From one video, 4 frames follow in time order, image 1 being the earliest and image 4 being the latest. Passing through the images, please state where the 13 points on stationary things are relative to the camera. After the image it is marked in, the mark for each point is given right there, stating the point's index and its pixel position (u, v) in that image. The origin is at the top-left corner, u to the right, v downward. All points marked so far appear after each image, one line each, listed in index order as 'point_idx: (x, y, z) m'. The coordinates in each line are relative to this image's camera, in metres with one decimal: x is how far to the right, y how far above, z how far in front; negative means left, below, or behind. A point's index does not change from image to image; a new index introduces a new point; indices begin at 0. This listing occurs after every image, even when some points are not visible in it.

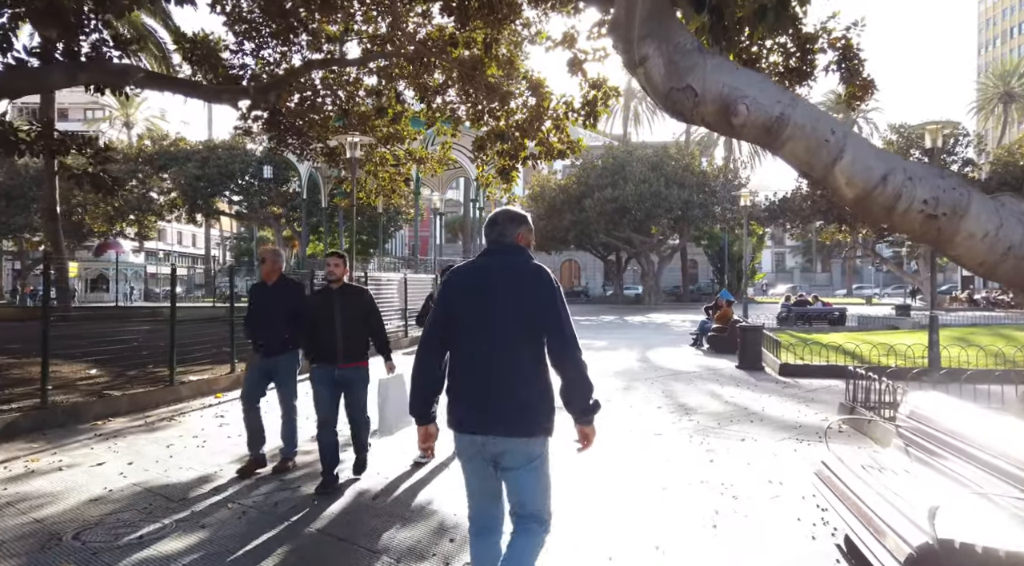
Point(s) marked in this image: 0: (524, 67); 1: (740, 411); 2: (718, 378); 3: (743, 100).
0: (+0.3, +4.1, +14.7) m
1: (+2.6, -1.5, +8.8) m
2: (+3.3, -1.5, +12.4) m
3: (+1.5, +1.2, +5.1) m
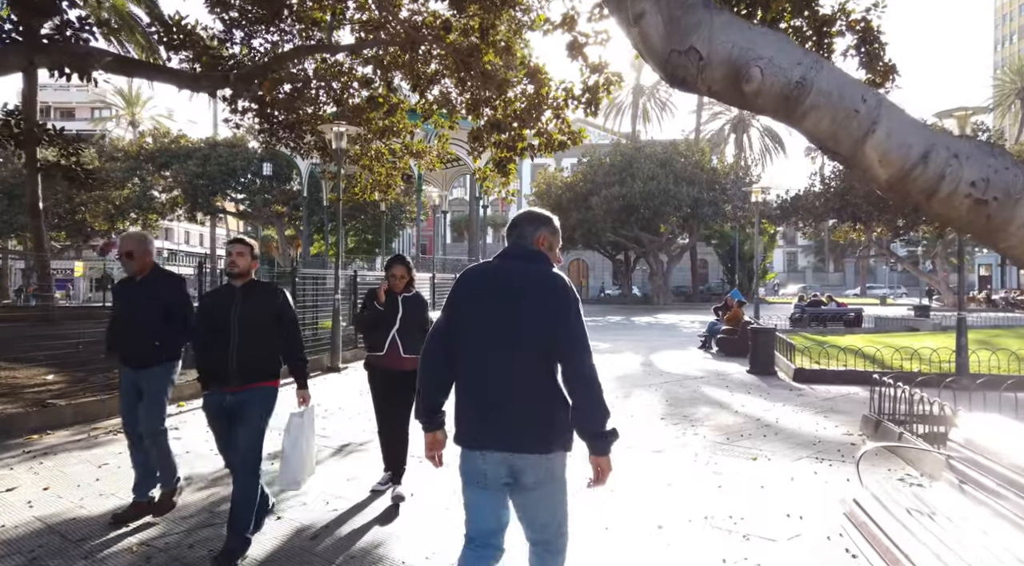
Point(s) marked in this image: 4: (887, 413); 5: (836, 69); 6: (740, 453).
0: (+0.2, +4.2, +13.9) m
1: (+2.5, -1.4, +7.9) m
2: (+3.2, -1.5, +11.5) m
3: (+1.4, +1.2, +4.3) m
4: (+3.6, -1.2, +7.4) m
5: (+1.8, +1.2, +4.3) m
6: (+1.9, -1.4, +6.6) m
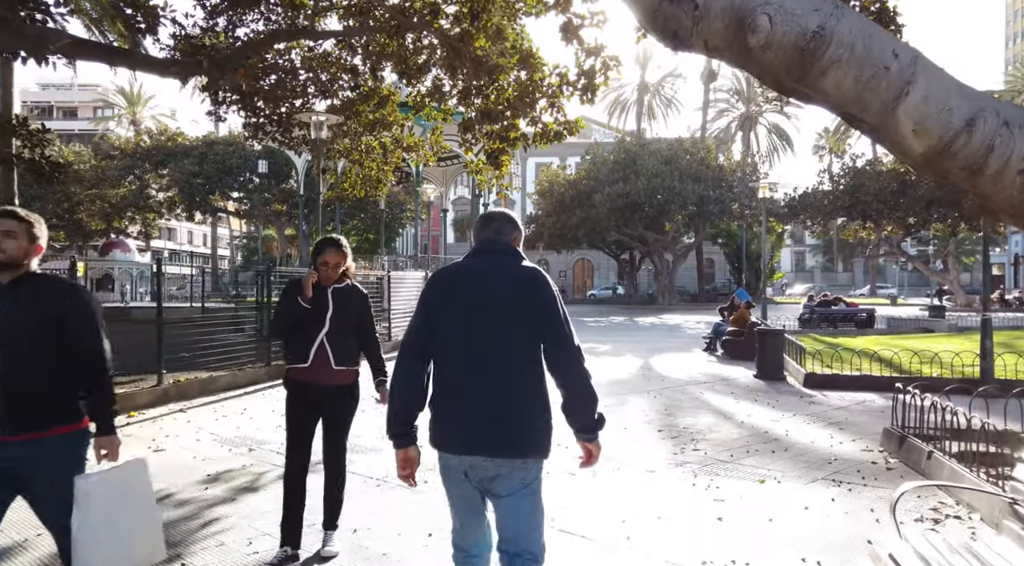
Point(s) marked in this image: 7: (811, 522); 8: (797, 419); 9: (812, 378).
0: (+0.1, +4.2, +13.1) m
1: (+2.3, -1.4, +7.1) m
2: (+3.1, -1.5, +10.7) m
3: (+1.1, +1.2, +3.5) m
4: (+3.4, -1.2, +6.6) m
5: (+1.6, +1.2, +3.5) m
6: (+1.7, -1.4, +5.8) m
7: (+1.8, -1.4, +4.7) m
8: (+3.0, -1.5, +8.3) m
9: (+4.3, -1.3, +10.9) m
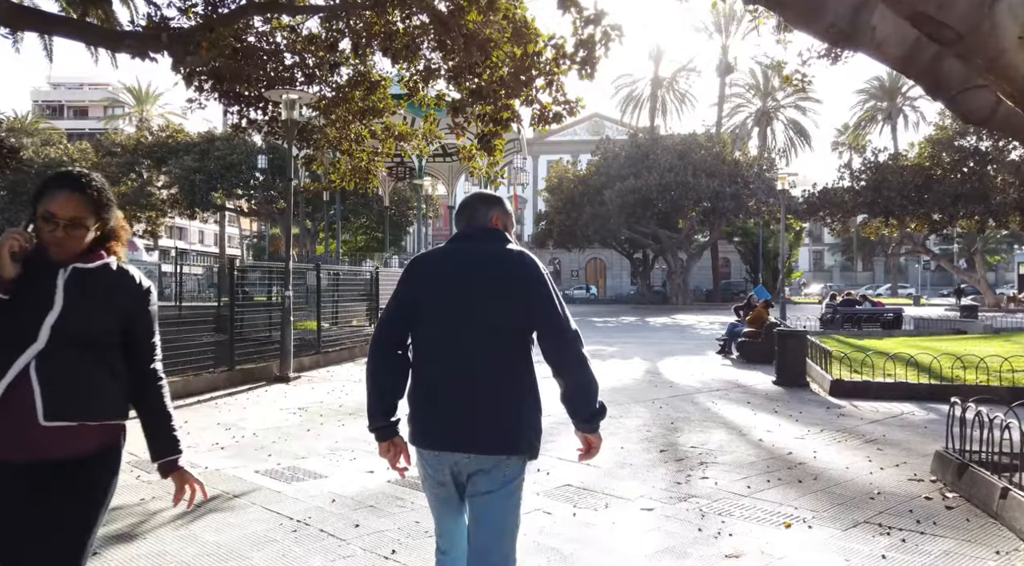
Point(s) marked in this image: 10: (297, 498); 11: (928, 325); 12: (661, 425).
0: (0.0, +4.2, +12.0) m
1: (+2.1, -1.4, +5.9) m
2: (+2.9, -1.4, +9.5) m
3: (+0.9, +1.3, +2.3) m
4: (+3.2, -1.2, +5.4) m
5: (+1.3, +1.3, +2.3) m
6: (+1.5, -1.4, +4.6) m
7: (+1.5, -1.4, +3.5) m
8: (+2.9, -1.4, +7.0) m
9: (+4.1, -1.3, +9.7) m
10: (-1.3, -1.4, +4.9) m
11: (+10.1, -1.0, +18.9) m
12: (+1.5, -1.4, +7.6) m
